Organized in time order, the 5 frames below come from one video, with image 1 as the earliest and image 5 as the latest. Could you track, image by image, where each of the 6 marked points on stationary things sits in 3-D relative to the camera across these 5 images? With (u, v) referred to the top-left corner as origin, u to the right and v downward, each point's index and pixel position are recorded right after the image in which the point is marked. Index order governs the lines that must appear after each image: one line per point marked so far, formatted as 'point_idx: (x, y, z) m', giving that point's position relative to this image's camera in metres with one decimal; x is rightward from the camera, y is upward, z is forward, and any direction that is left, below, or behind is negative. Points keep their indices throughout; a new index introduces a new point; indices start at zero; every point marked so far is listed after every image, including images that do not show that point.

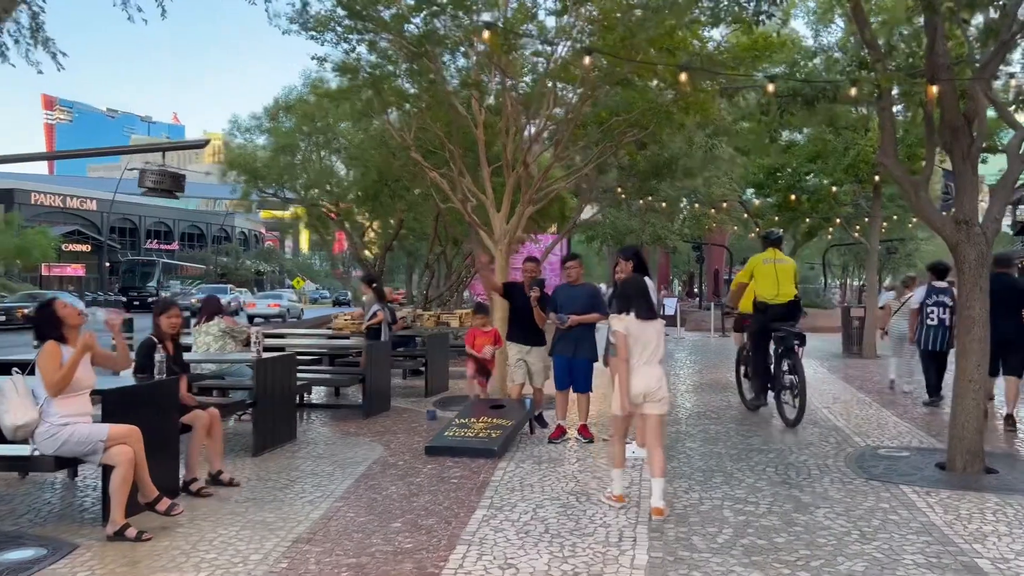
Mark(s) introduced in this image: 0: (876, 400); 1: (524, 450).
0: (+5.5, -1.7, +12.4) m
1: (+0.1, -1.7, +8.6) m
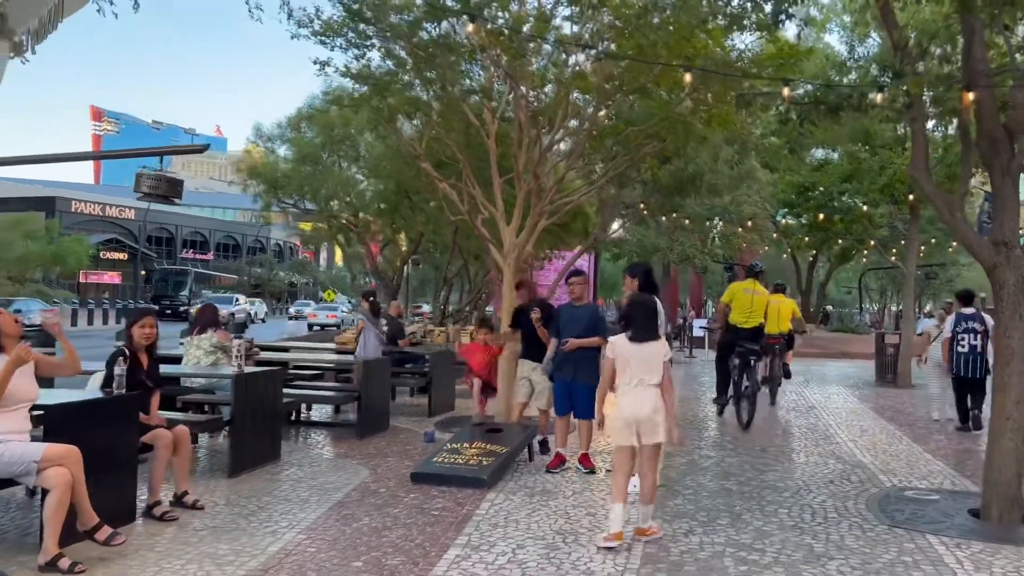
0: (+5.6, -2.0, +11.6) m
1: (+0.1, -1.9, +8.0) m
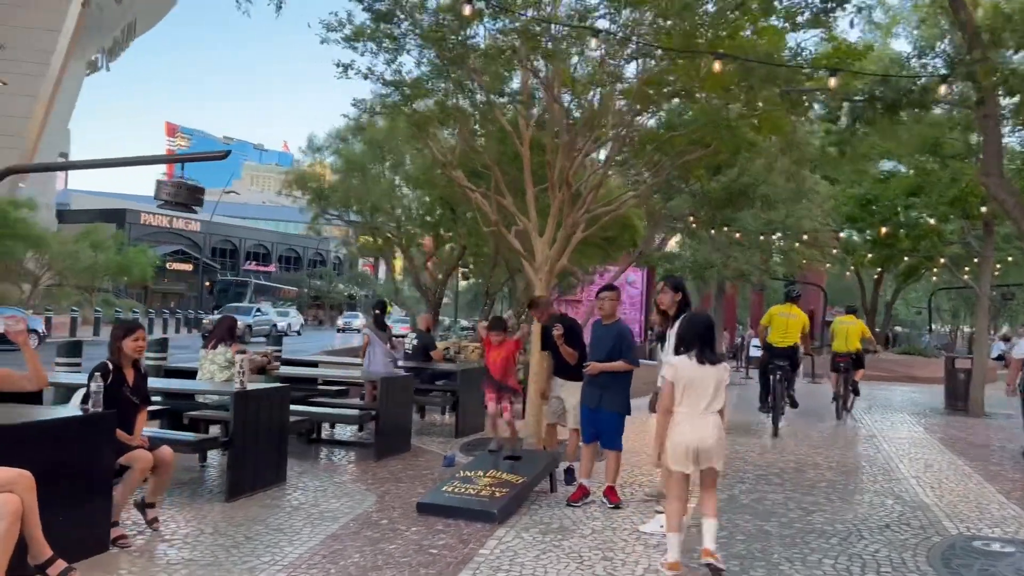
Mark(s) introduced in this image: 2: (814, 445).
0: (+6.0, -2.3, +10.6) m
1: (+0.2, -2.0, +7.3) m
2: (+4.5, -2.3, +12.3) m
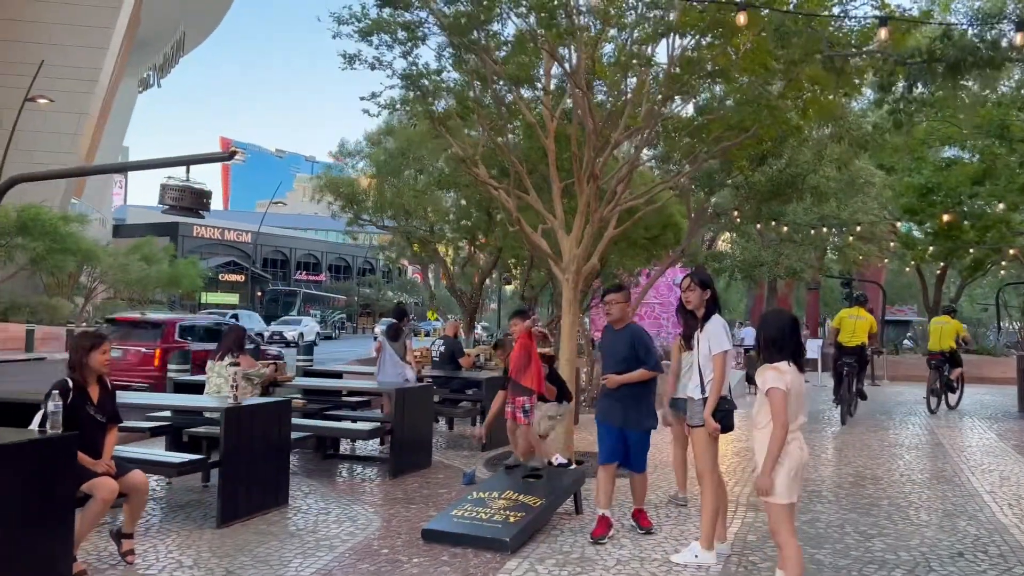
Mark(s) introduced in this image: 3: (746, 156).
0: (+6.3, -2.2, +9.4) m
1: (+0.3, -2.0, +6.5) m
2: (+5.0, -2.3, +11.3) m
3: (+3.7, +2.1, +13.0) m
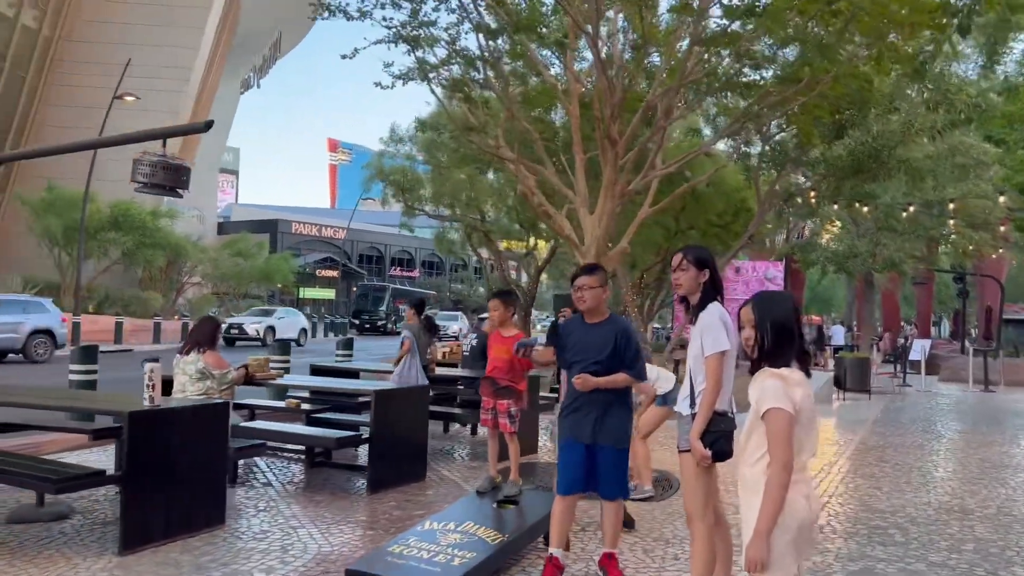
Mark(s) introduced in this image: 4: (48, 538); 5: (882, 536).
0: (+6.3, -2.1, +7.3) m
1: (0.0, -1.9, +5.1) m
2: (+5.2, -2.2, +9.3) m
3: (+4.1, +2.2, +11.1) m
4: (-3.4, -1.8, +6.1) m
5: (+3.0, -2.0, +6.6) m
